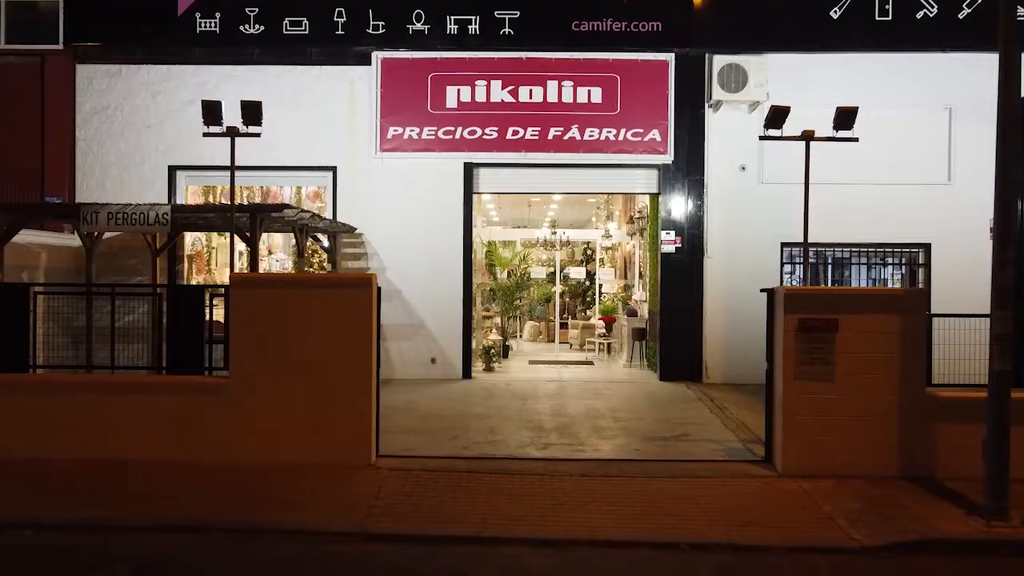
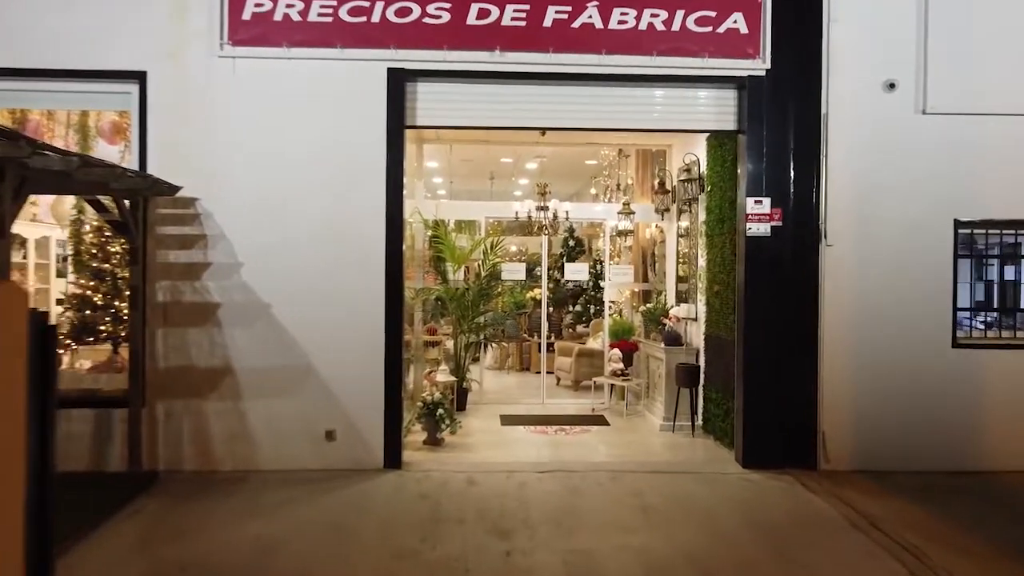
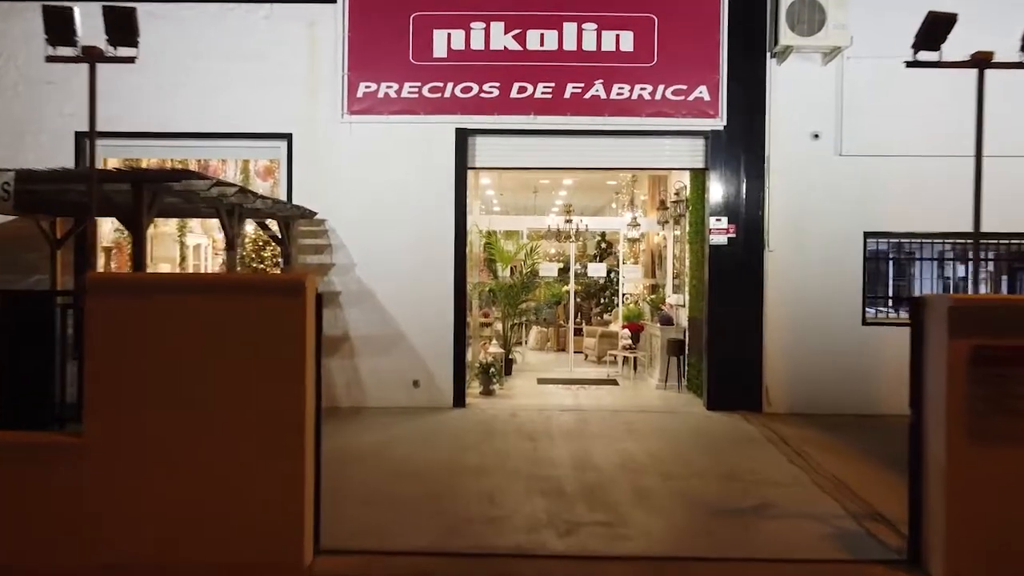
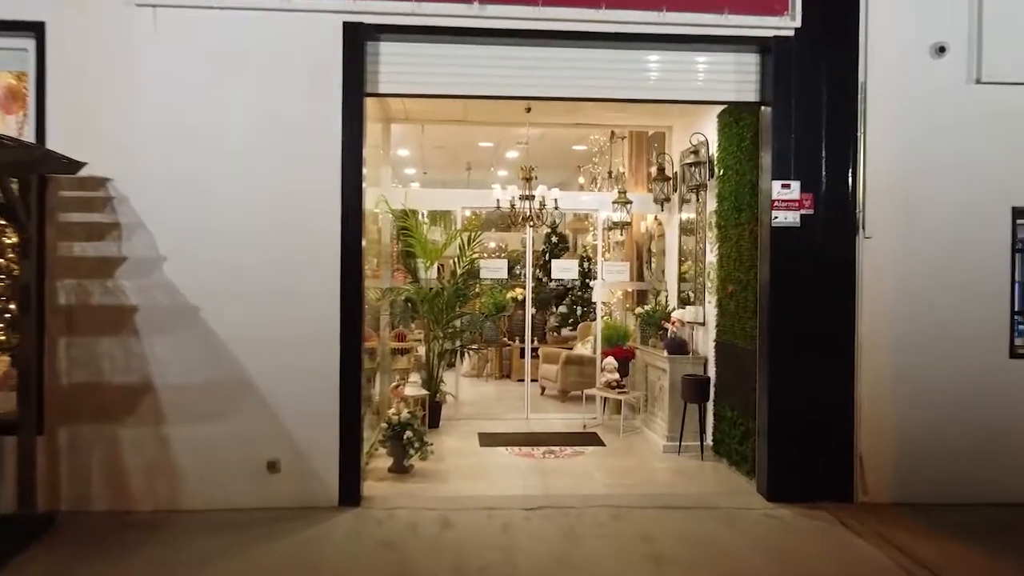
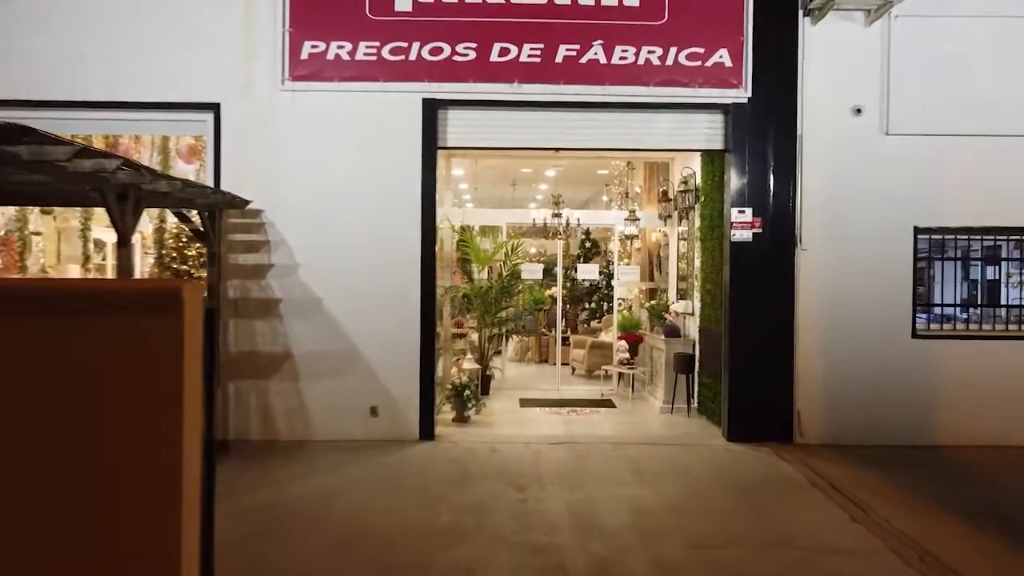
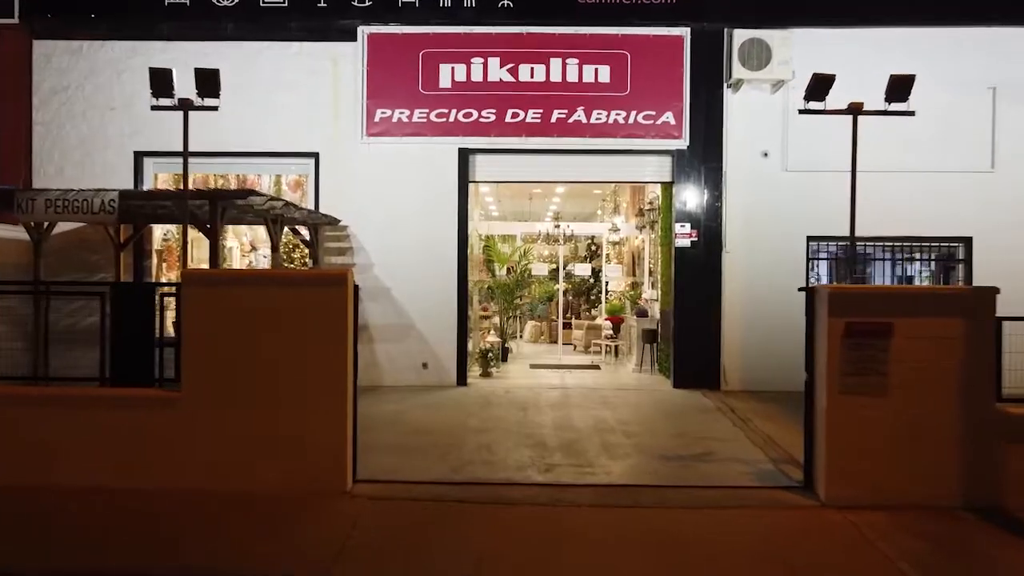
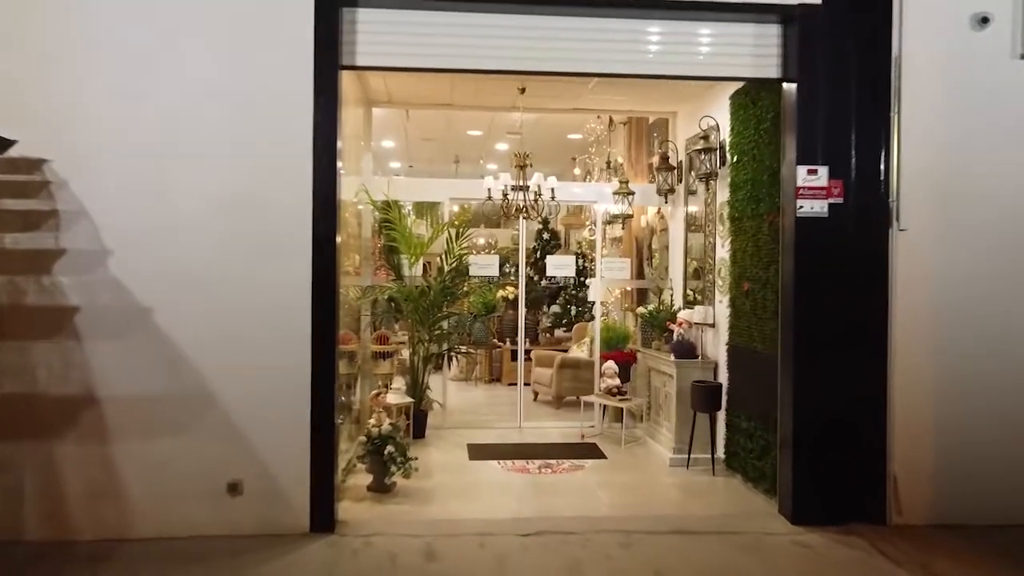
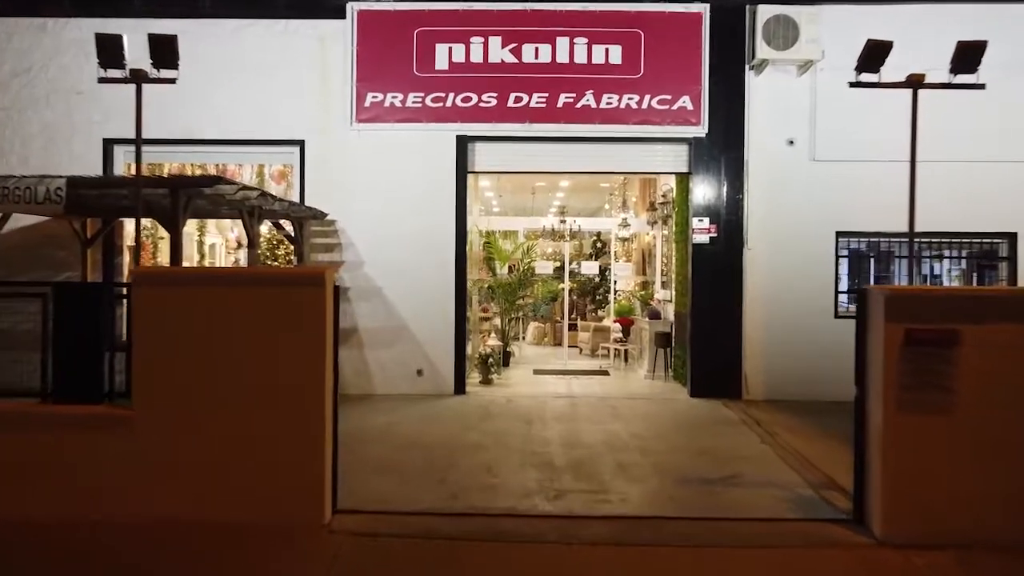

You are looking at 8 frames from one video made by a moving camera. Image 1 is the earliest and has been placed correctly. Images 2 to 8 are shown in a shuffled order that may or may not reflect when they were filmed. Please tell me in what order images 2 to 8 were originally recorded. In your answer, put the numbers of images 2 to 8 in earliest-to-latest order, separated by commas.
6, 8, 3, 5, 2, 4, 7
